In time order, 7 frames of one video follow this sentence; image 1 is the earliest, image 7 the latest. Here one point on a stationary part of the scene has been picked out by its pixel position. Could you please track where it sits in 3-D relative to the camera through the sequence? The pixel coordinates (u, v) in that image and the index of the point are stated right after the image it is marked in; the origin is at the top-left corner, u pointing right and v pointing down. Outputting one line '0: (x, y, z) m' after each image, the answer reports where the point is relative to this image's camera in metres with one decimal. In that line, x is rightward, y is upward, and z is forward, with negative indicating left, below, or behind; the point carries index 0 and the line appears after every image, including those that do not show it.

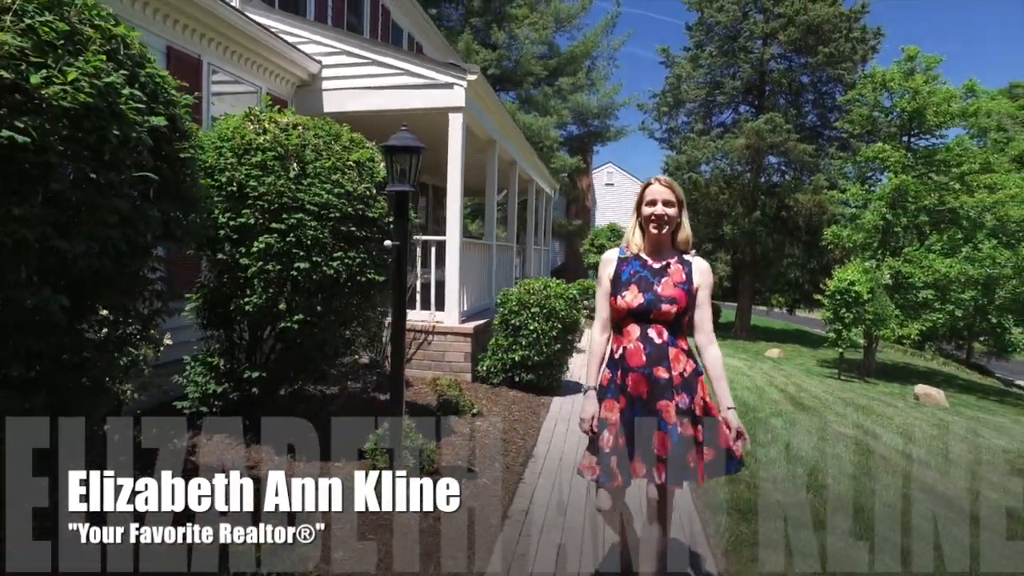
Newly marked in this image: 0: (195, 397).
0: (-2.2, -0.7, +4.5) m
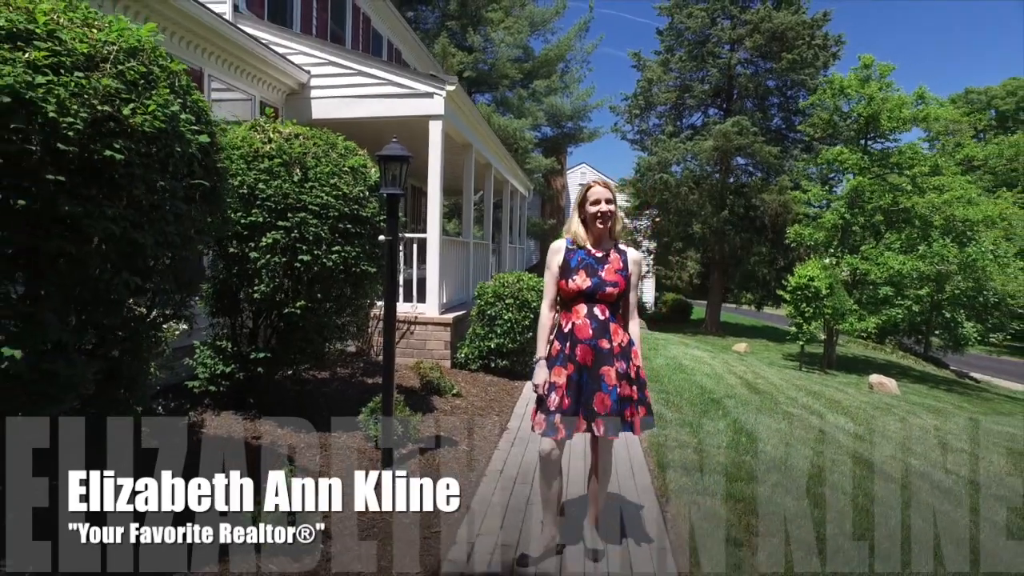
0: (-2.4, -0.7, +5.0) m
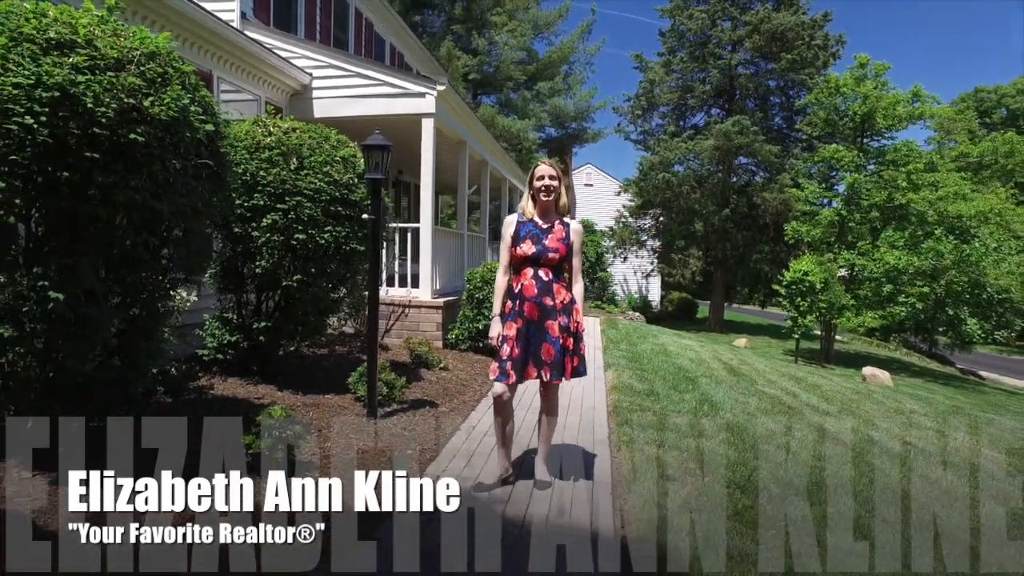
0: (-2.6, -0.5, +5.6) m
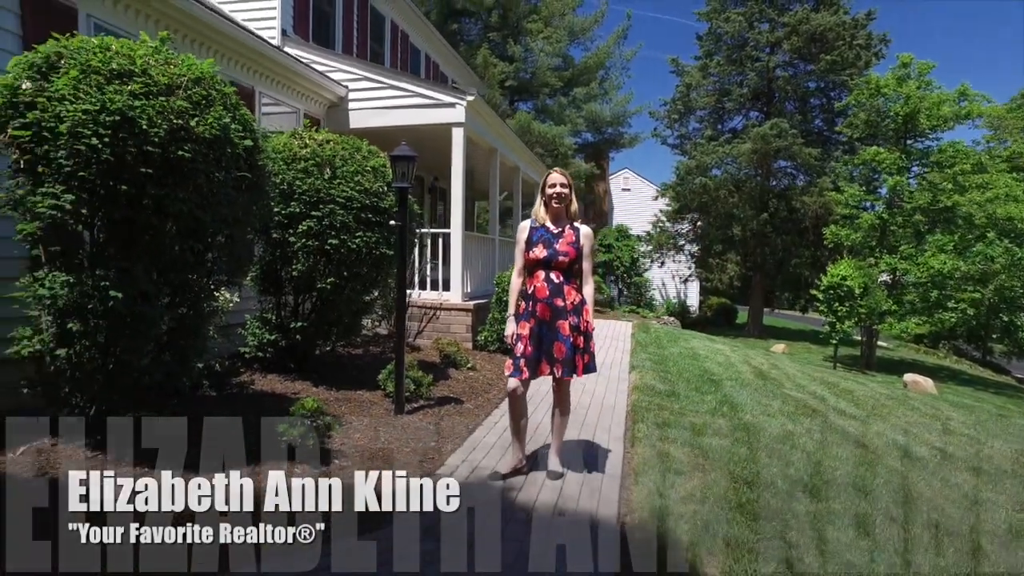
0: (-2.4, -0.5, +6.0) m
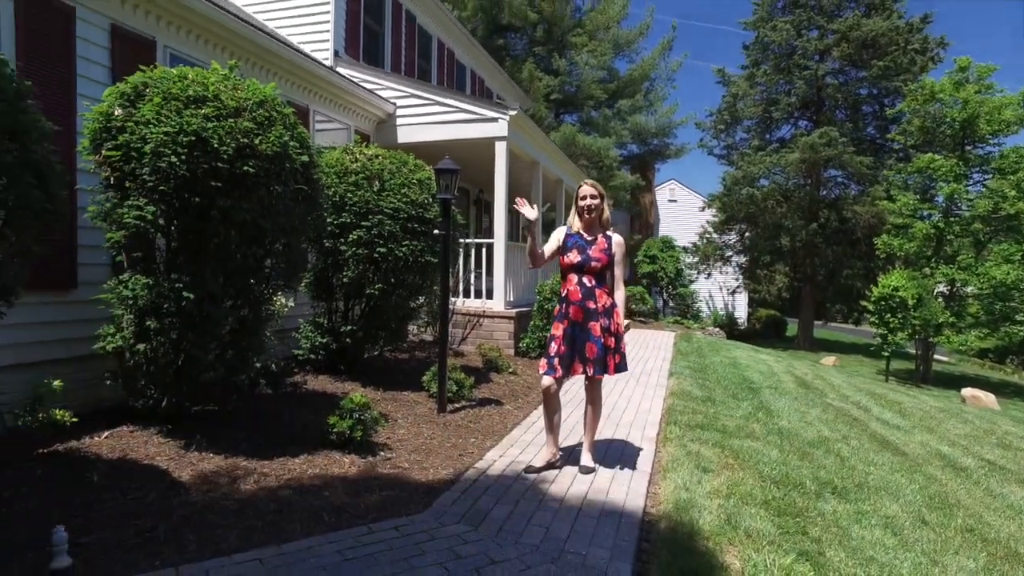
0: (-2.0, -0.6, +6.4) m
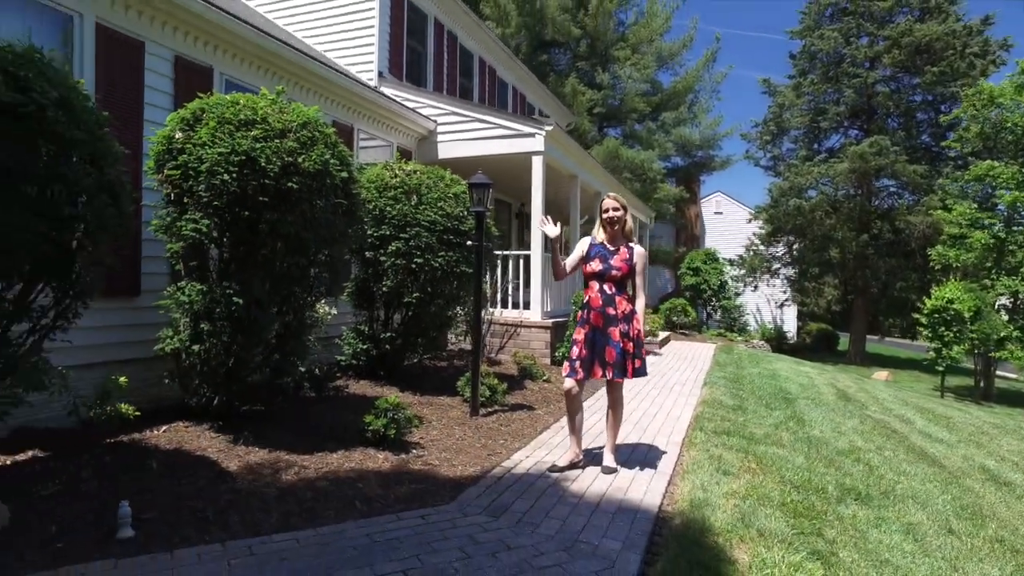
0: (-1.7, -0.7, +6.8) m
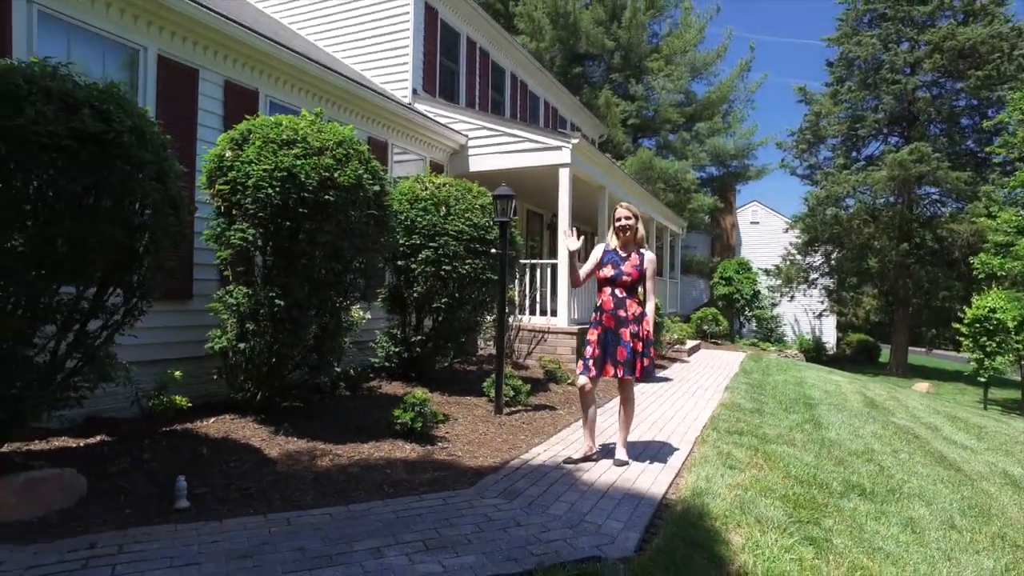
0: (-1.4, -0.7, +7.2) m
